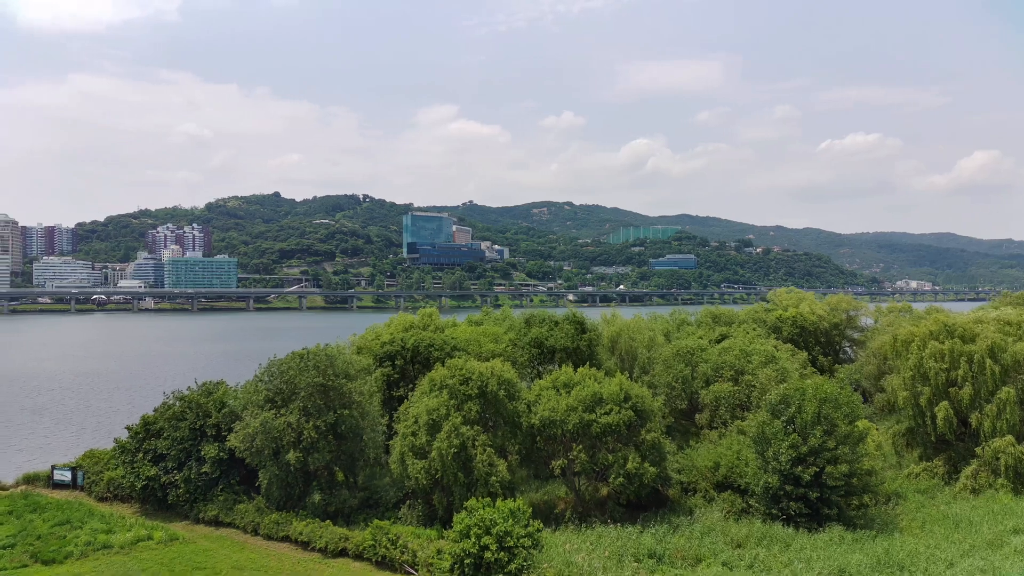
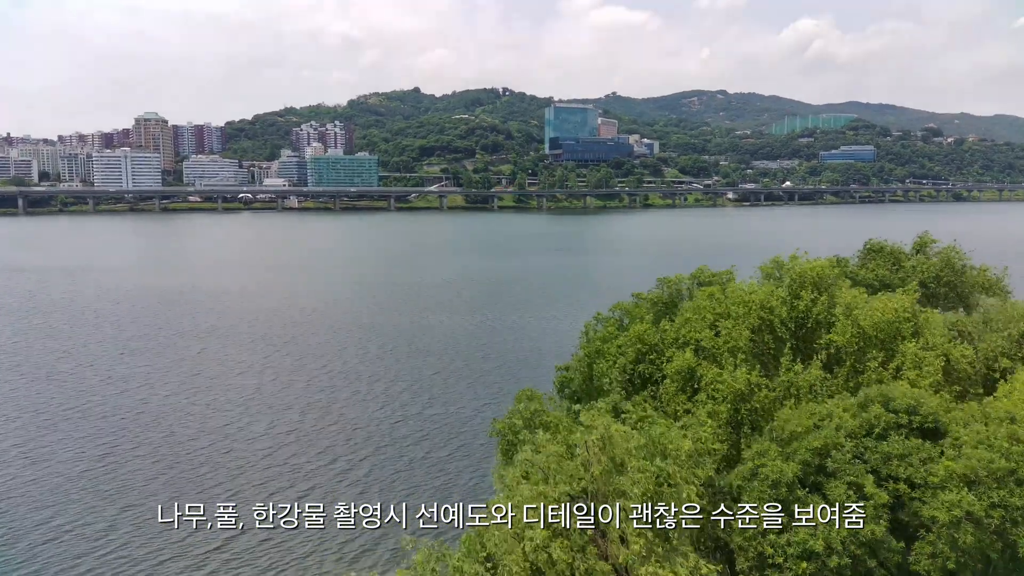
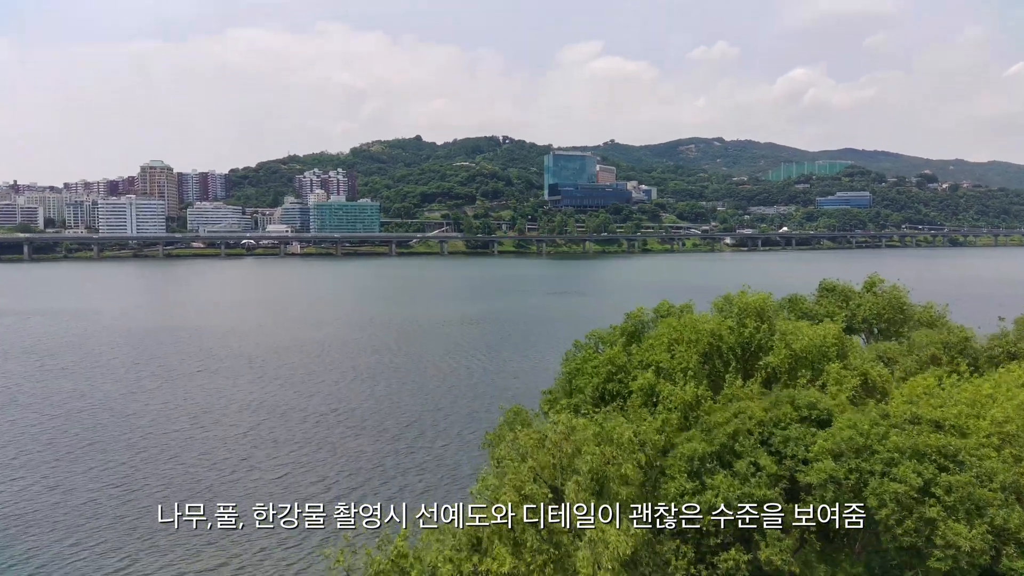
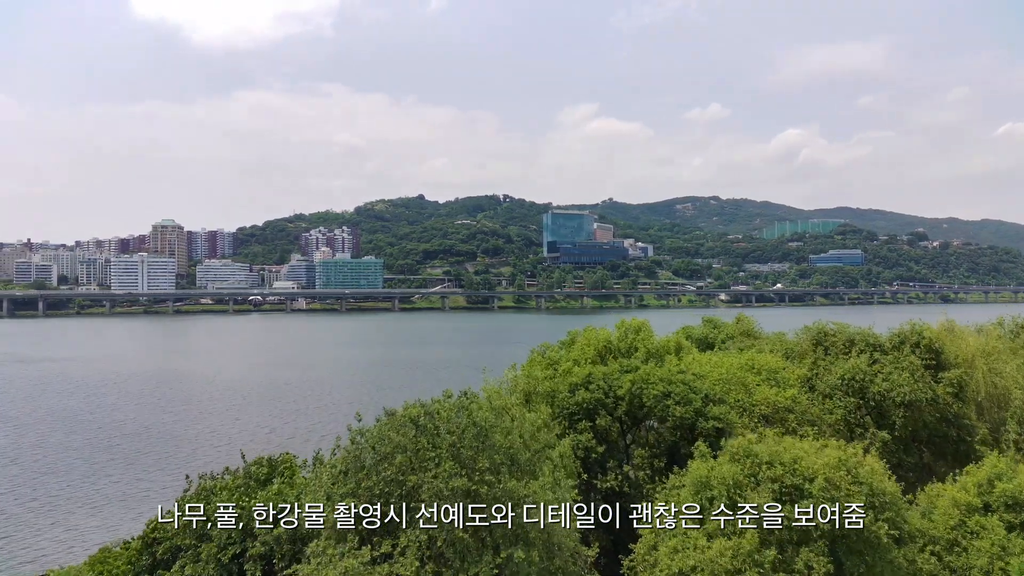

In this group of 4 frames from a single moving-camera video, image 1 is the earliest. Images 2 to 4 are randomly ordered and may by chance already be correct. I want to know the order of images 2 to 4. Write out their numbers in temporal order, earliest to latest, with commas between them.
4, 3, 2
